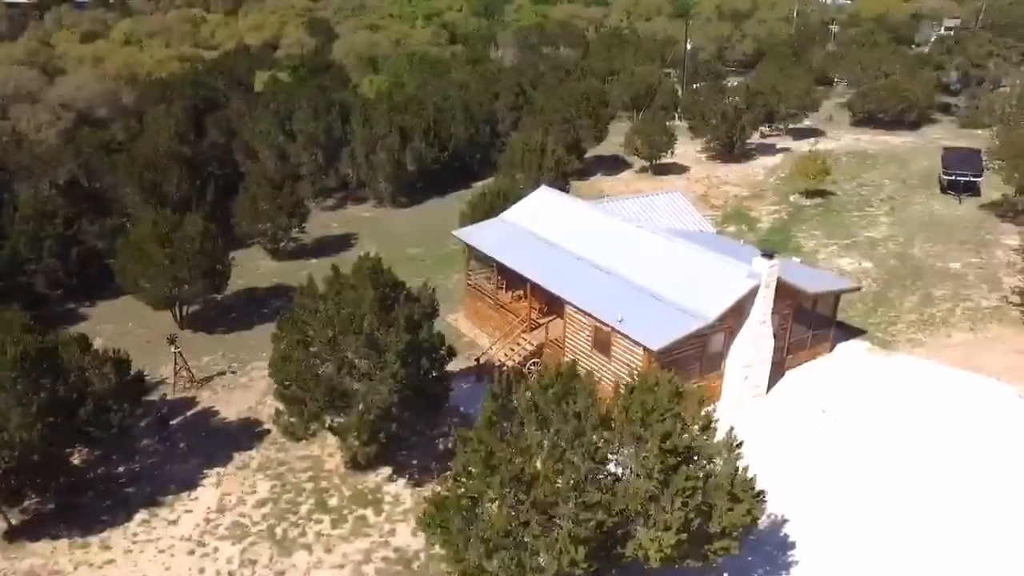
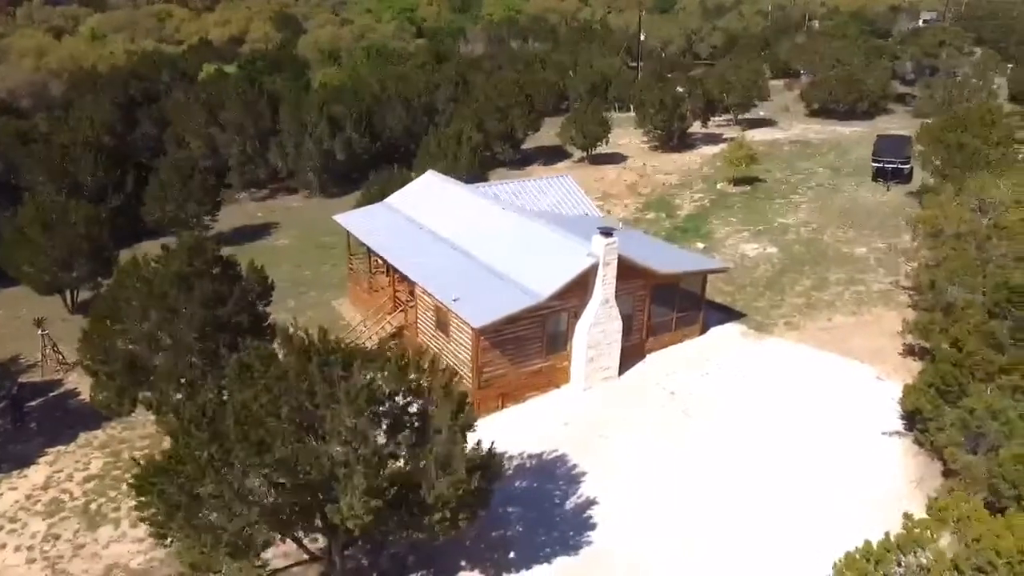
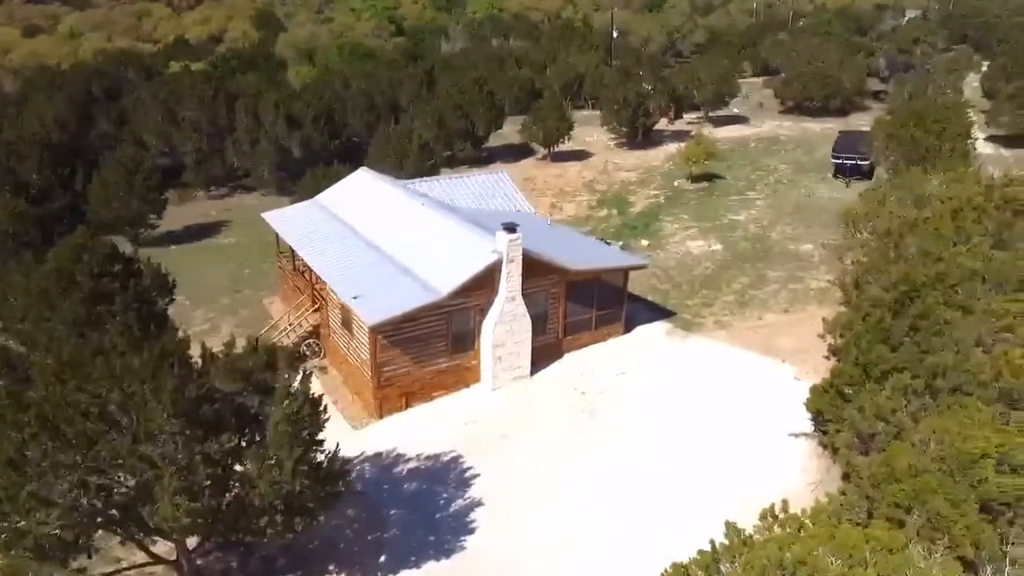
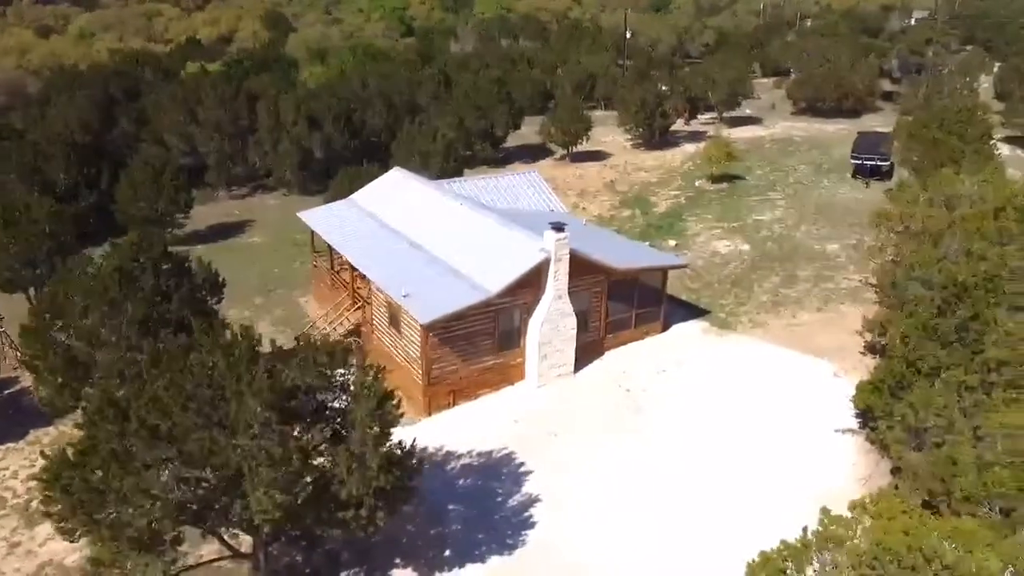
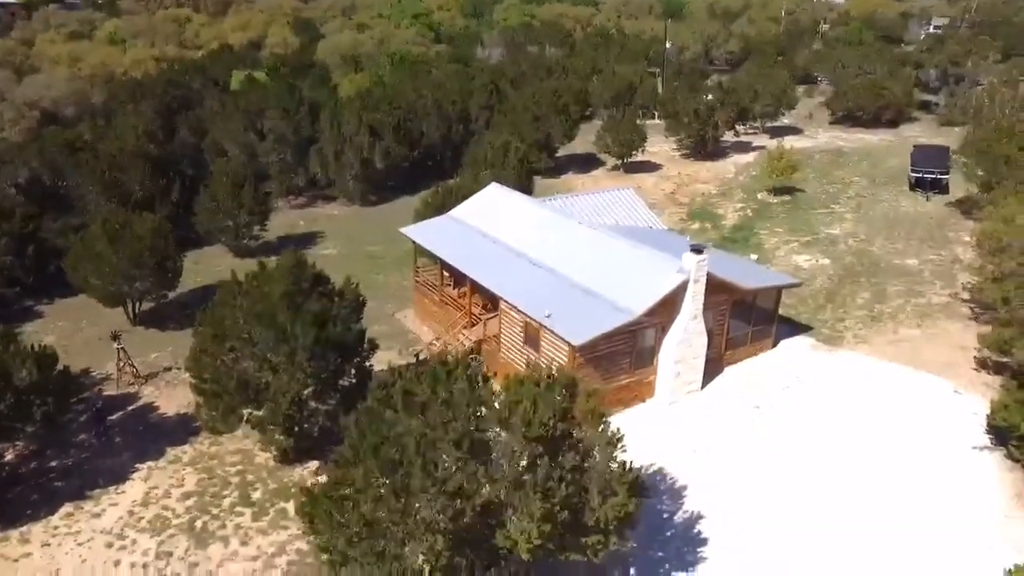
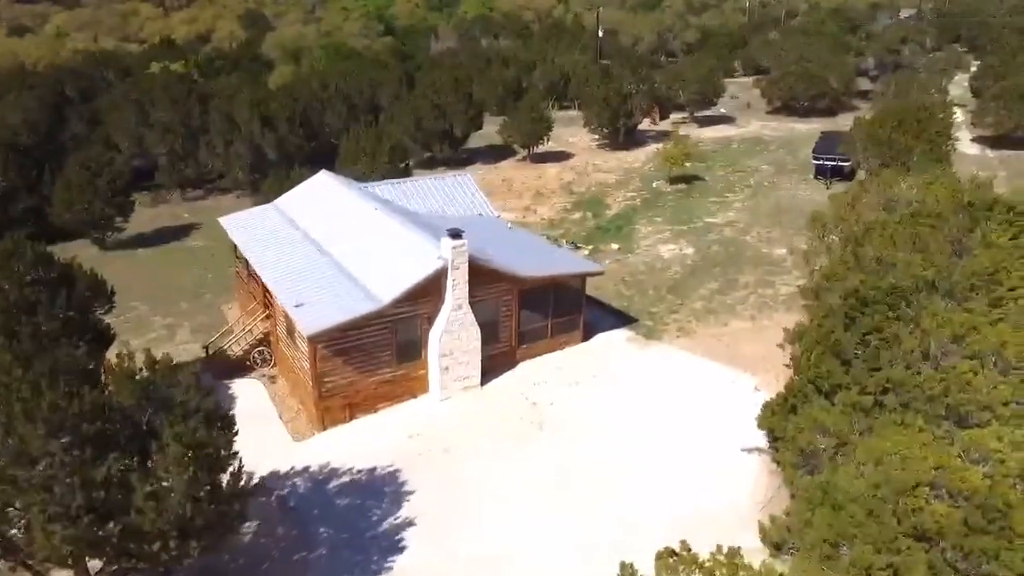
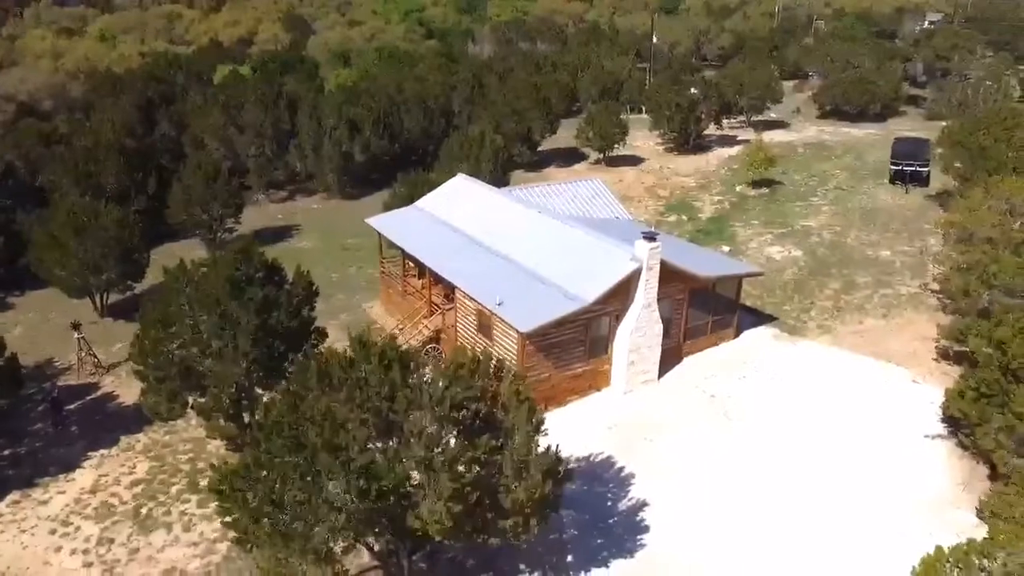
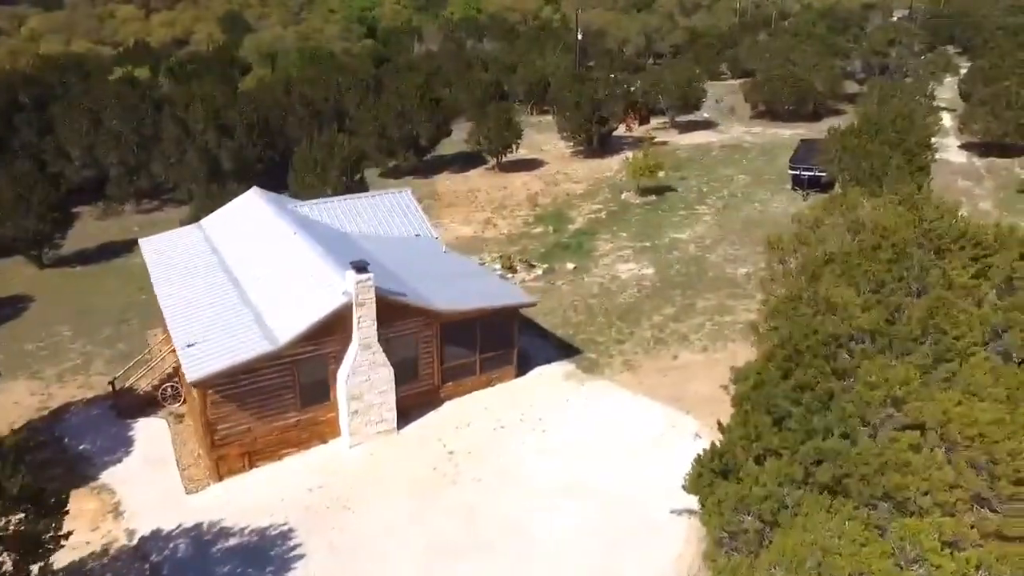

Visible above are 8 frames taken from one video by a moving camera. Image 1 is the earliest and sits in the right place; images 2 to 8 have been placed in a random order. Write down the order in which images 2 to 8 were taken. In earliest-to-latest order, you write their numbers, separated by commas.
5, 7, 2, 4, 3, 6, 8
